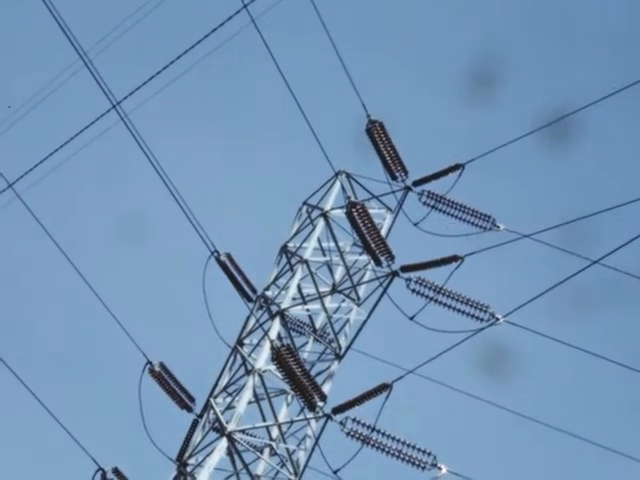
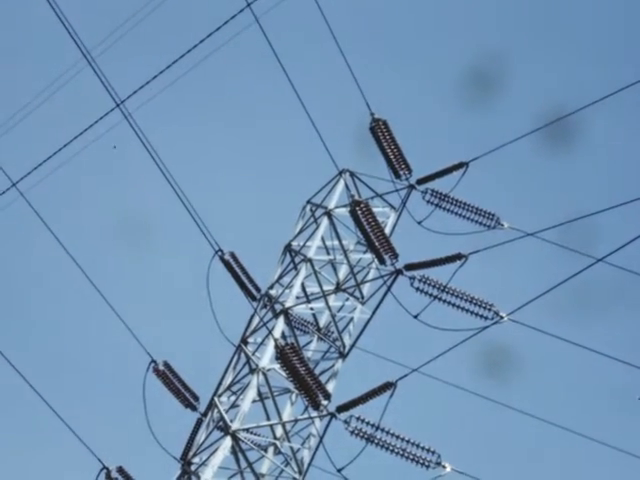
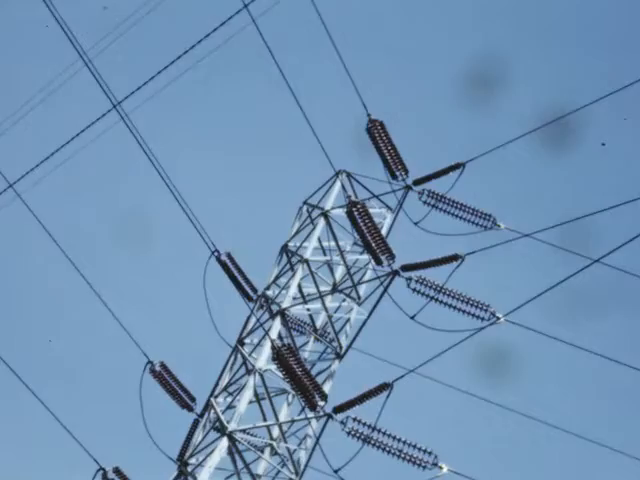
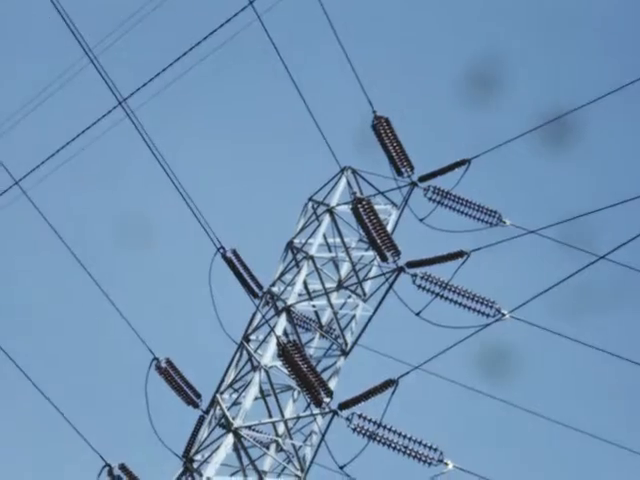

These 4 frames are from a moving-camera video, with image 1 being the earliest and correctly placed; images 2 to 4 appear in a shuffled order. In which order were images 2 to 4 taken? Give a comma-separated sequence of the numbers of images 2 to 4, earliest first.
2, 3, 4
